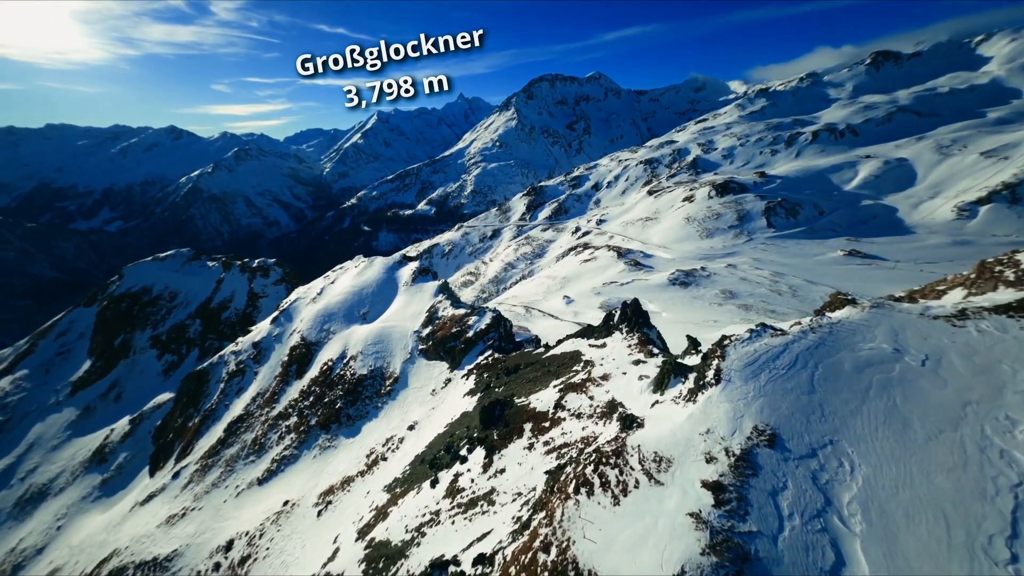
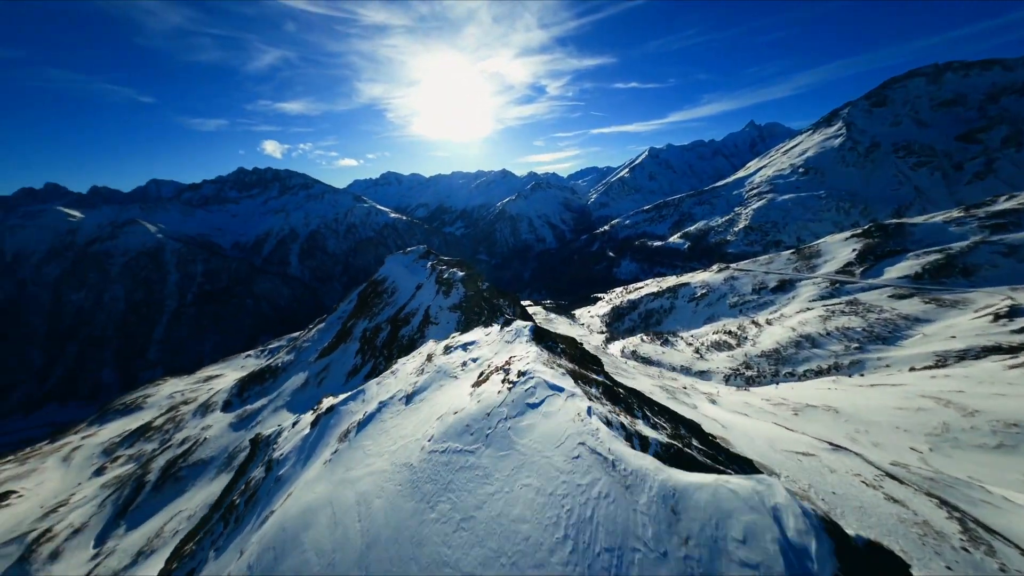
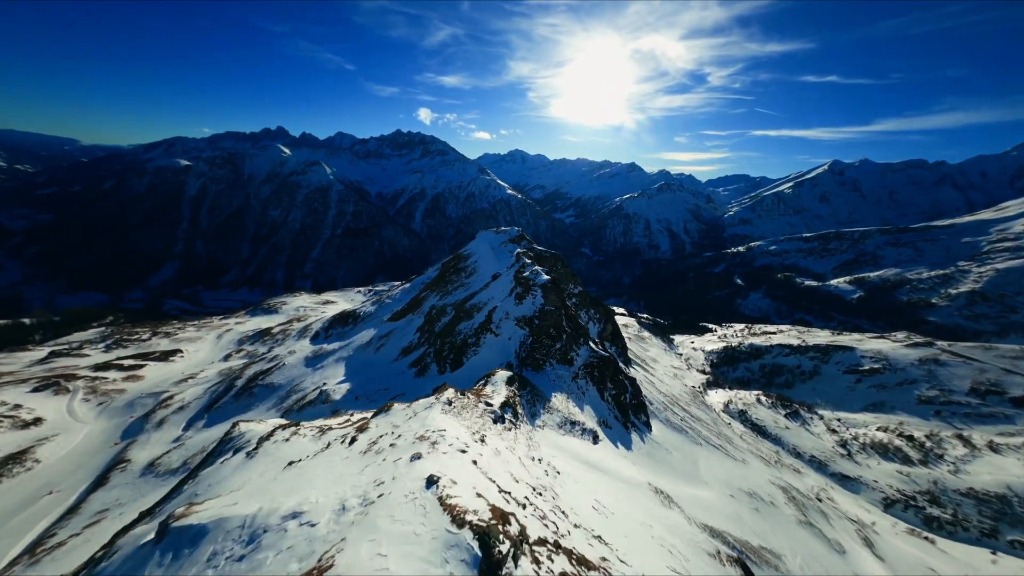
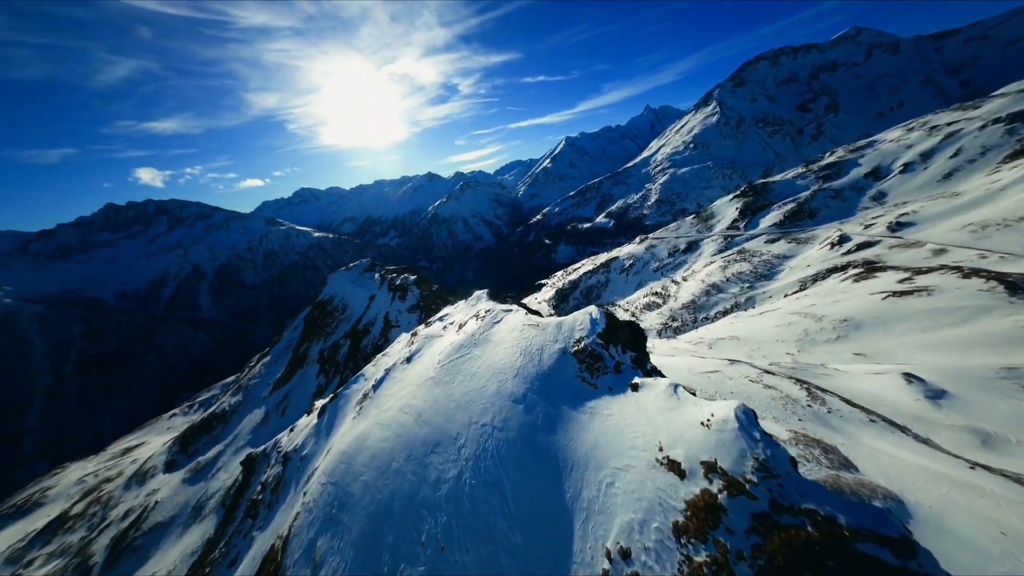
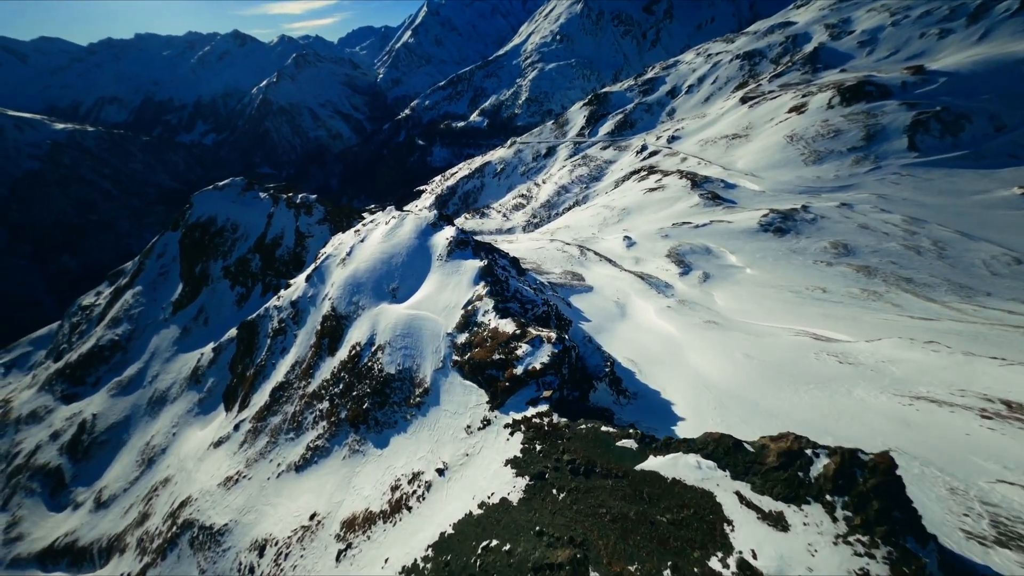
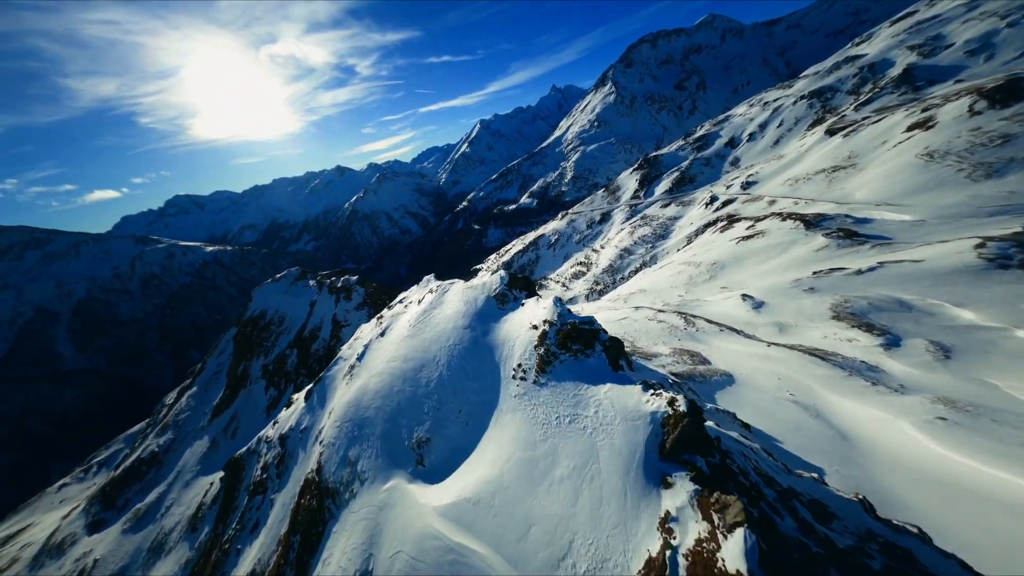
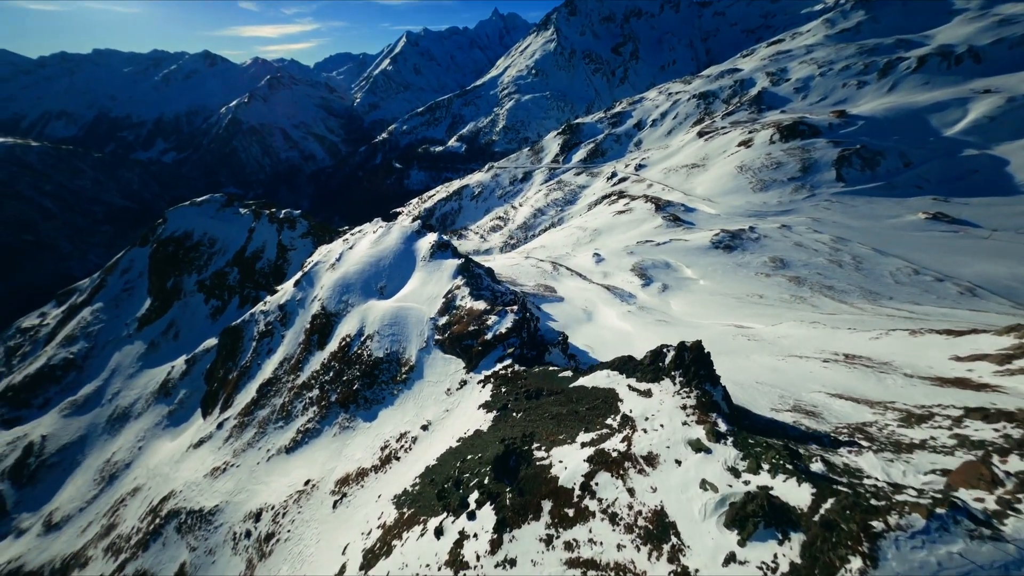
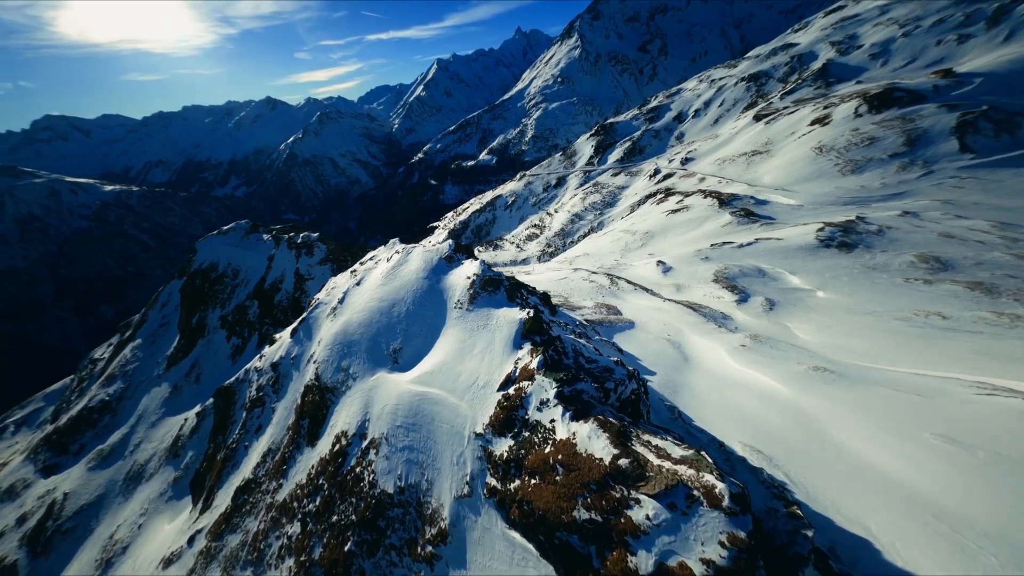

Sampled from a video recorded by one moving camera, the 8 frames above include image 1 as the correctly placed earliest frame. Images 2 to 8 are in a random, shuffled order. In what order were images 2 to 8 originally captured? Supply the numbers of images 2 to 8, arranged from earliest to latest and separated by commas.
7, 5, 8, 6, 4, 2, 3
